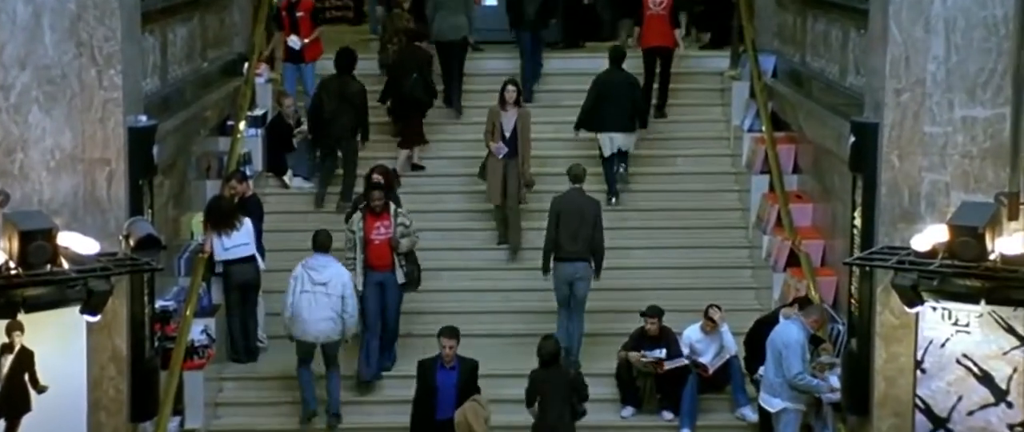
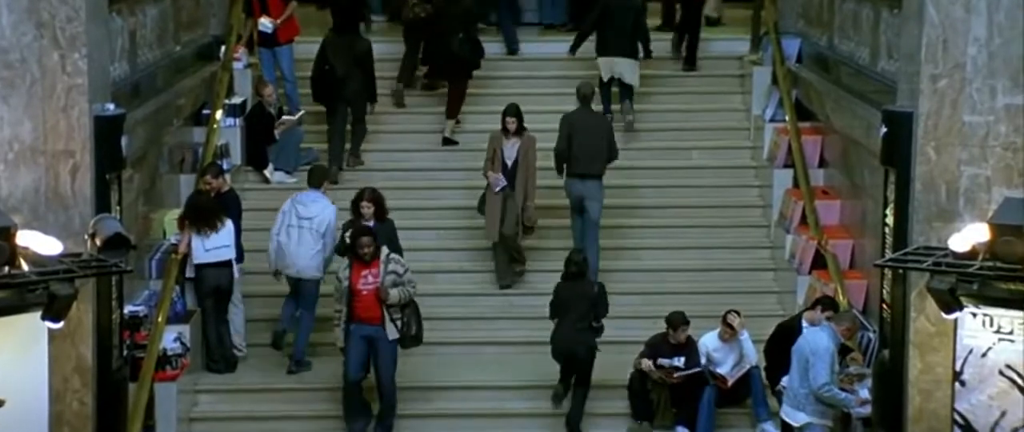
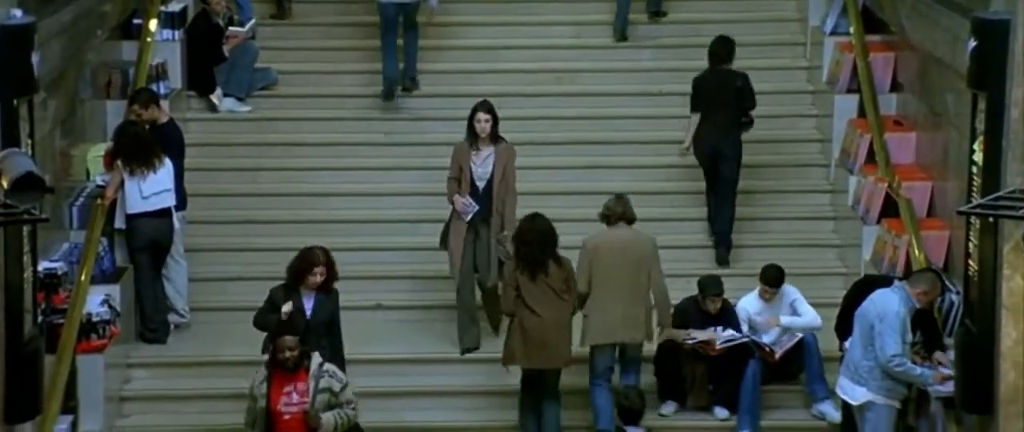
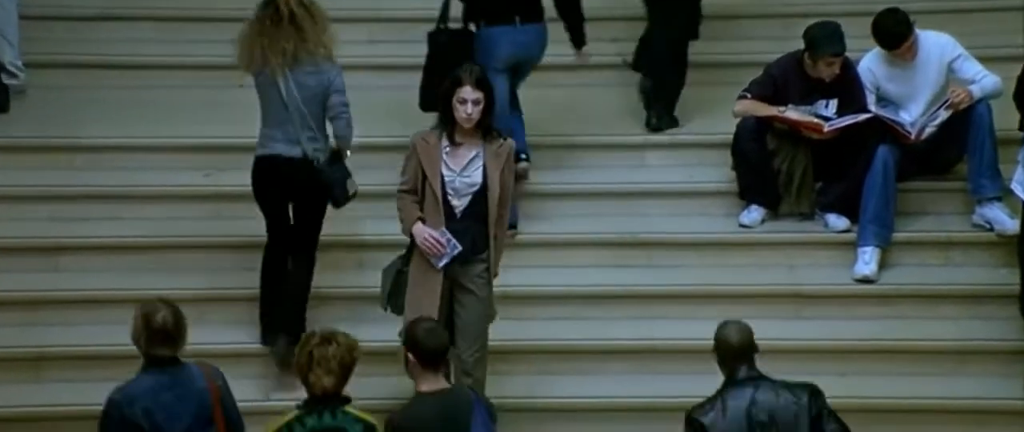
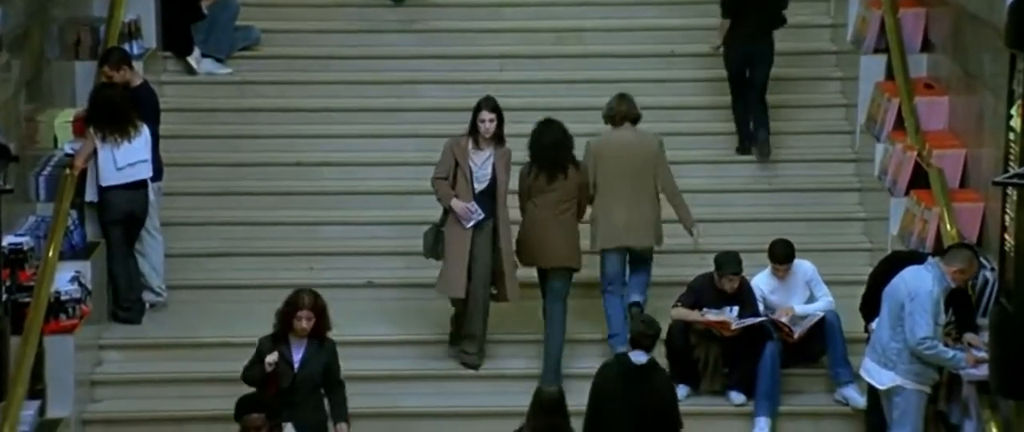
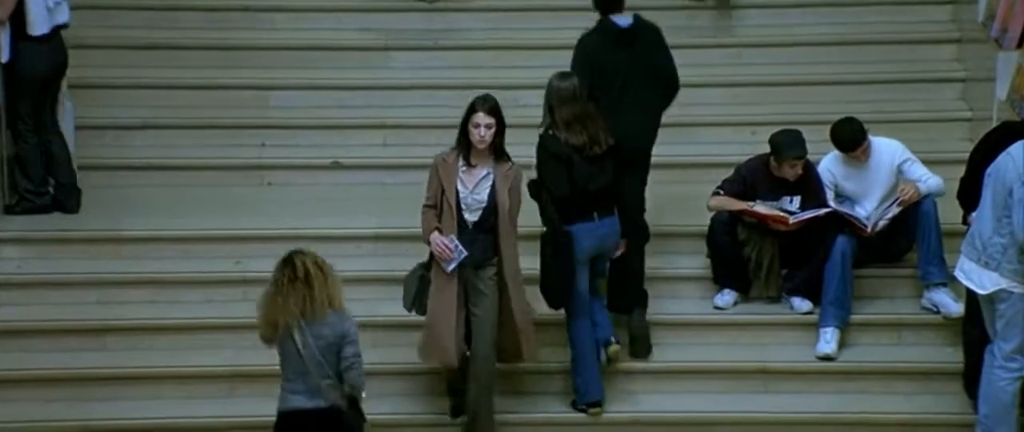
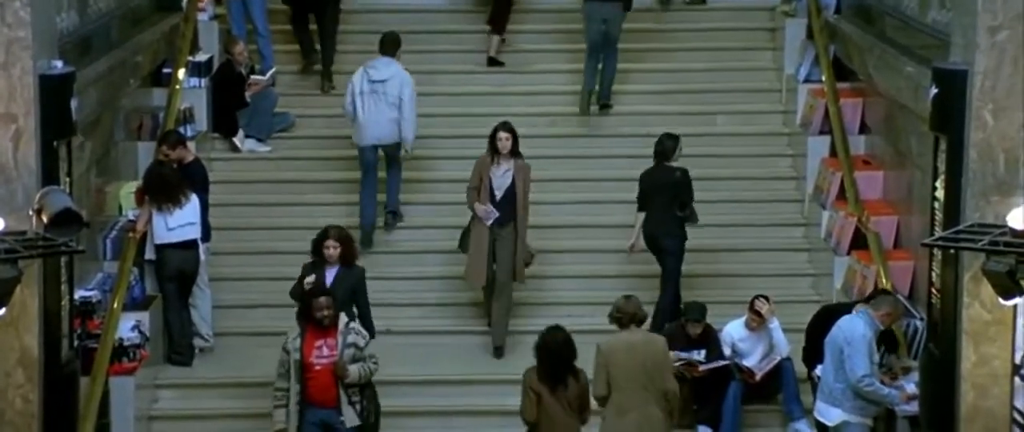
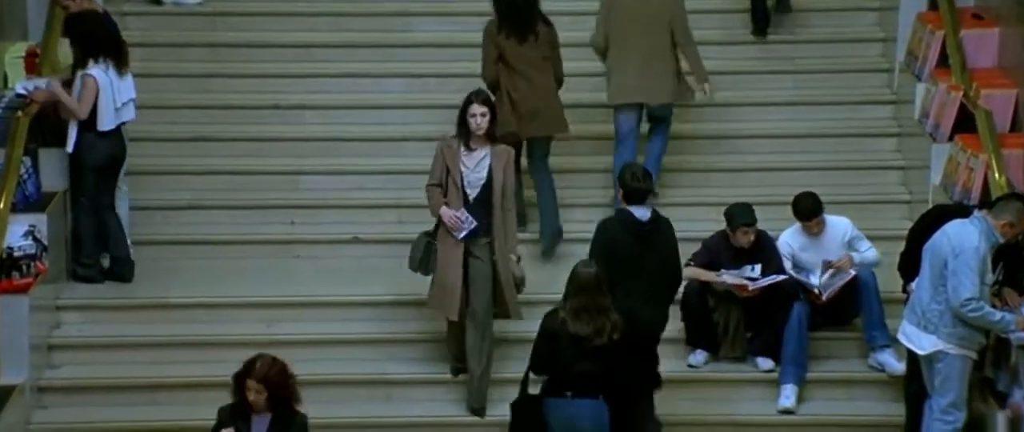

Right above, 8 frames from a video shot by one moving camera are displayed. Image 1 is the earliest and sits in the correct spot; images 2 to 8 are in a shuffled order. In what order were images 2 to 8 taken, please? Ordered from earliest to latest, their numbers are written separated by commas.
2, 7, 3, 5, 8, 6, 4
